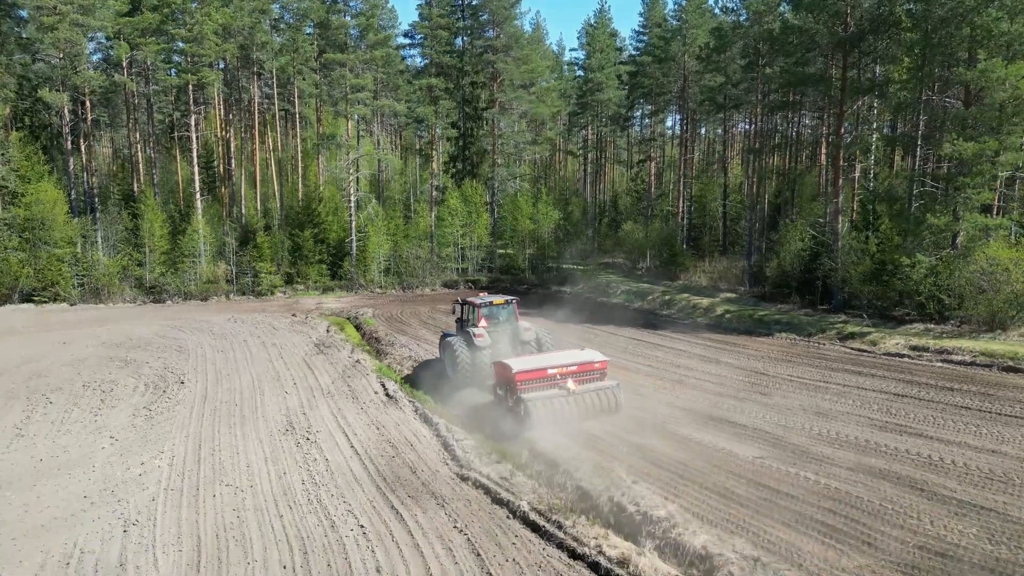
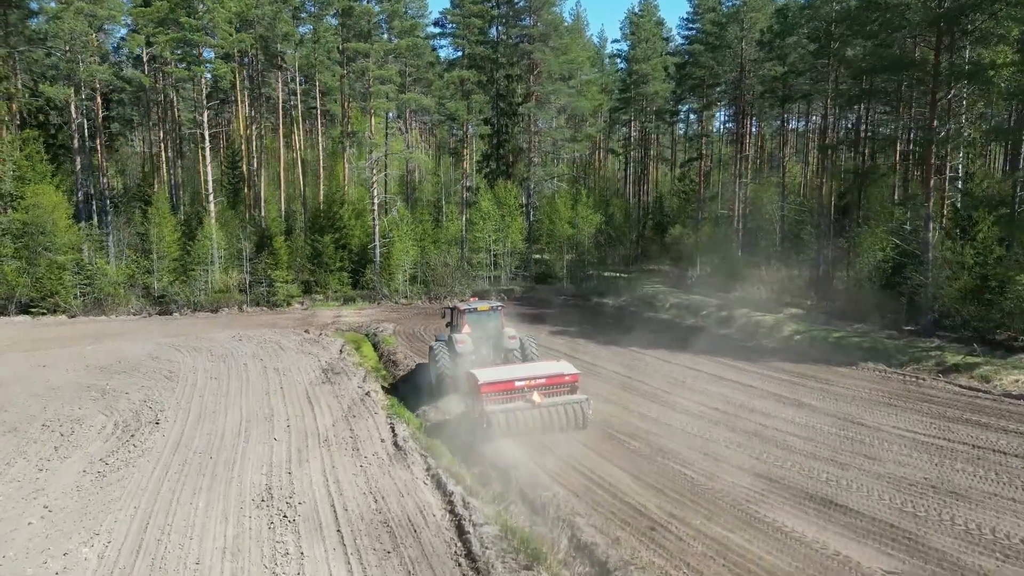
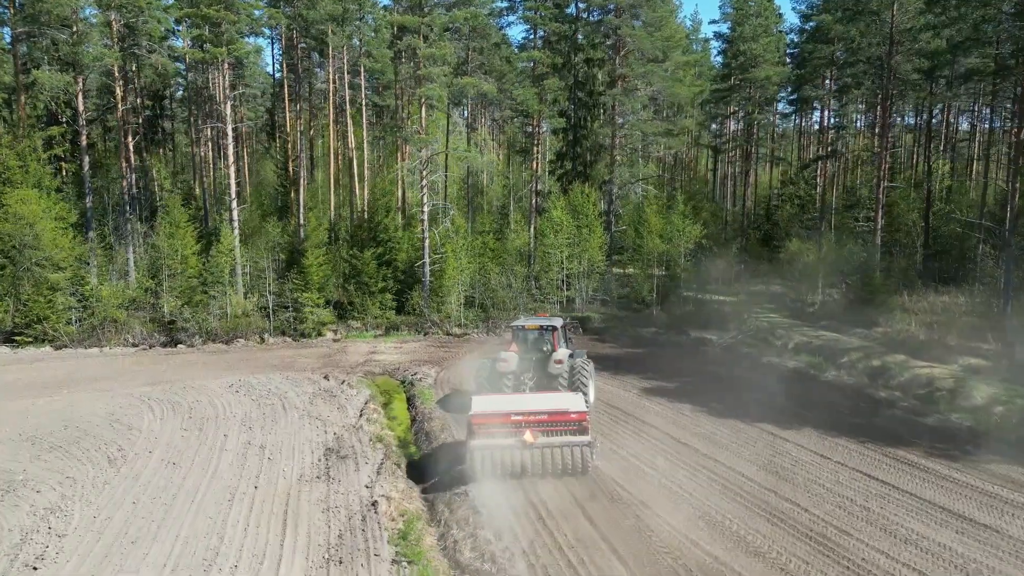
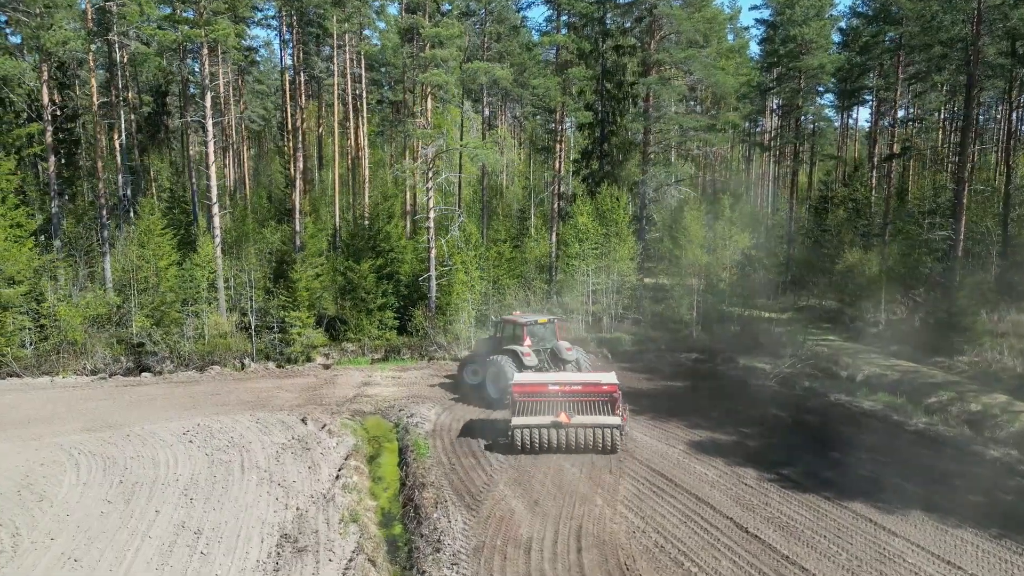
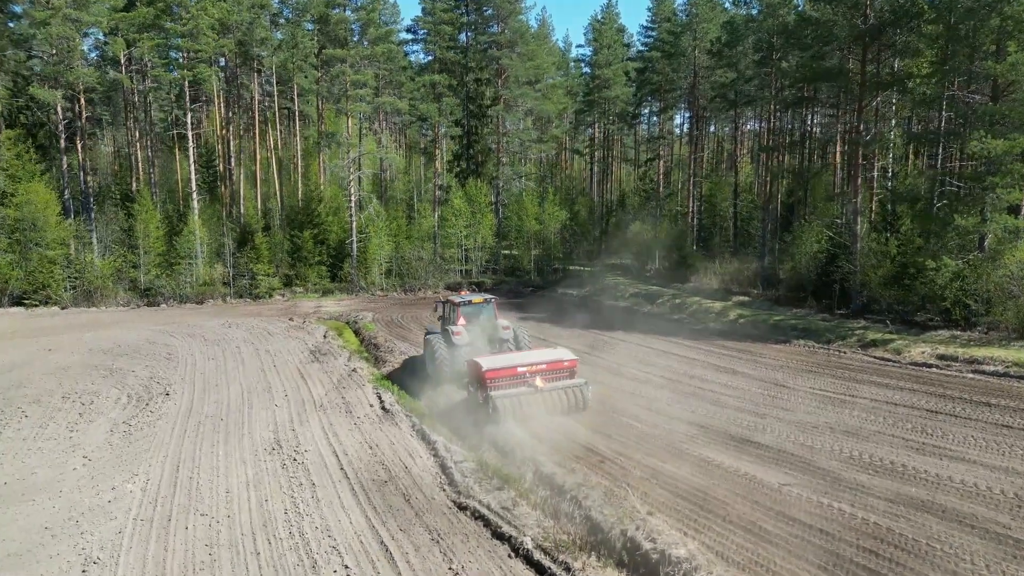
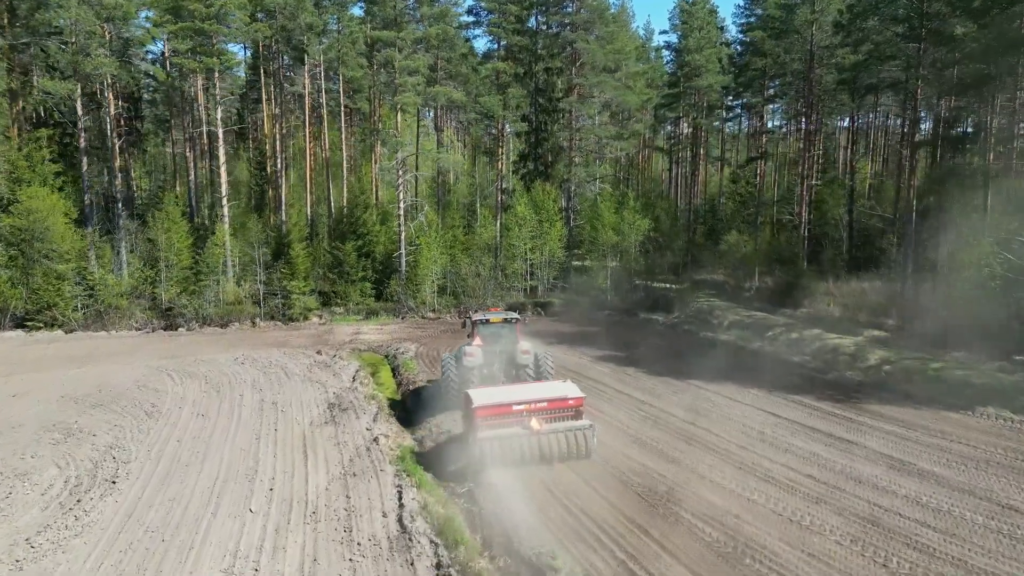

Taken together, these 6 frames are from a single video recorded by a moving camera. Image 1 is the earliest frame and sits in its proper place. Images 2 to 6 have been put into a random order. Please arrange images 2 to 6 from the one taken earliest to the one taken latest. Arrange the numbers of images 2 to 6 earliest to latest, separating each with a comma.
5, 2, 6, 3, 4
